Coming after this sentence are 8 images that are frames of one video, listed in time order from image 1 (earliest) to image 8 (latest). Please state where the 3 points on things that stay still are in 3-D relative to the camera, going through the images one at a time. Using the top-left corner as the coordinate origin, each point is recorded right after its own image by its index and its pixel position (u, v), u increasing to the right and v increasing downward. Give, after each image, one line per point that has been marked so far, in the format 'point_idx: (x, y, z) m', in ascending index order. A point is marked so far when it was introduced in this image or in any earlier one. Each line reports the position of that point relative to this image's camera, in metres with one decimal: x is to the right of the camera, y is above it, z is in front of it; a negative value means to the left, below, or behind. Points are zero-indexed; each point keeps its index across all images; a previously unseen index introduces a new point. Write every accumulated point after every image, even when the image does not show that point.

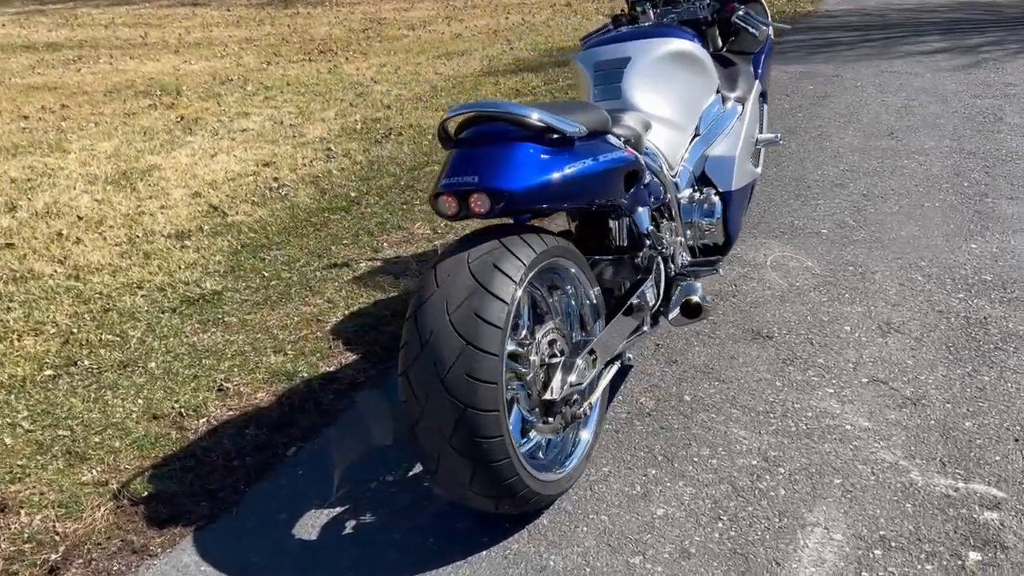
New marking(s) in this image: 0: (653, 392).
0: (+0.5, -0.4, +3.4) m
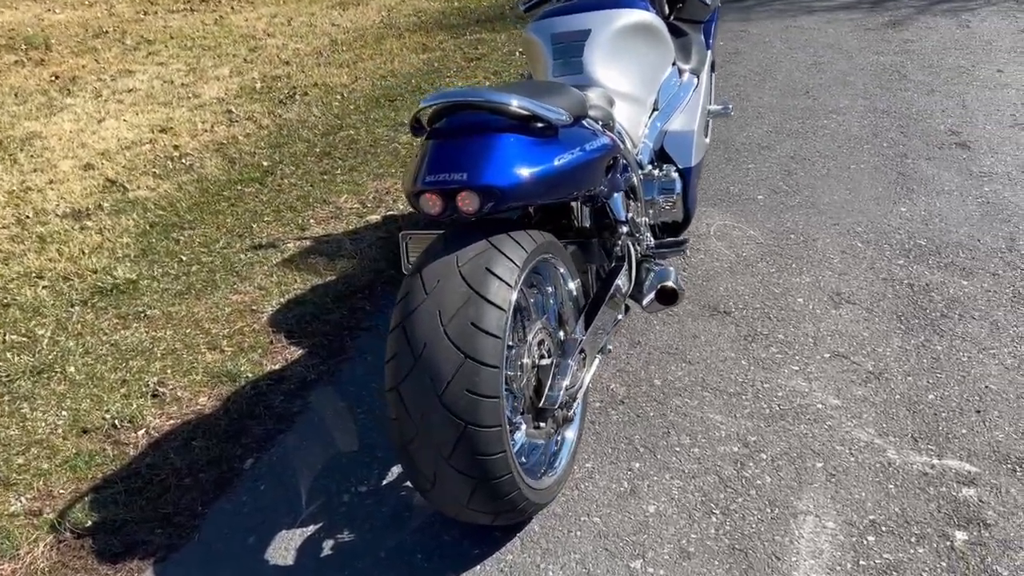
0: (+0.4, -0.3, +3.3) m
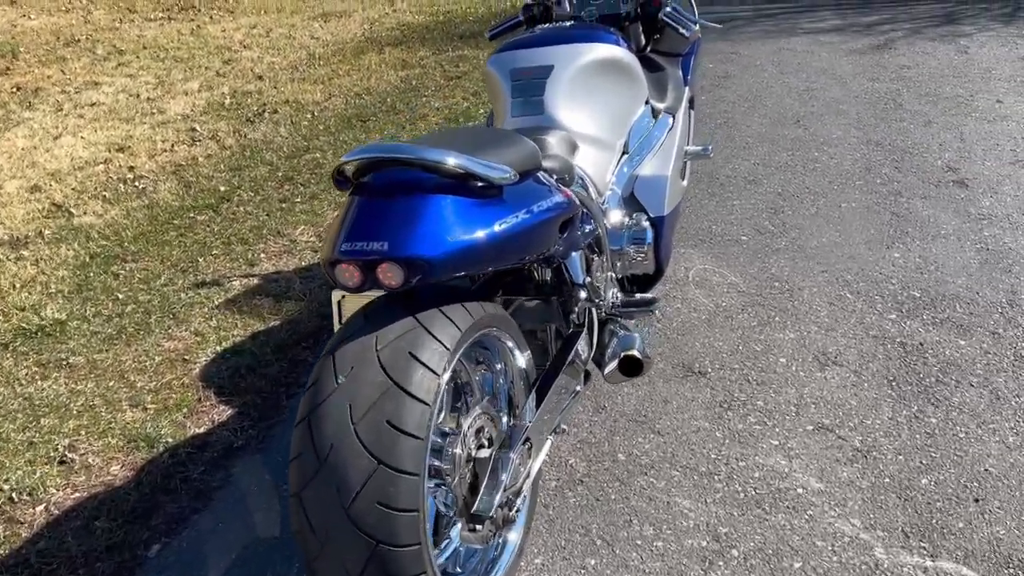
0: (+0.2, -0.6, +3.0) m
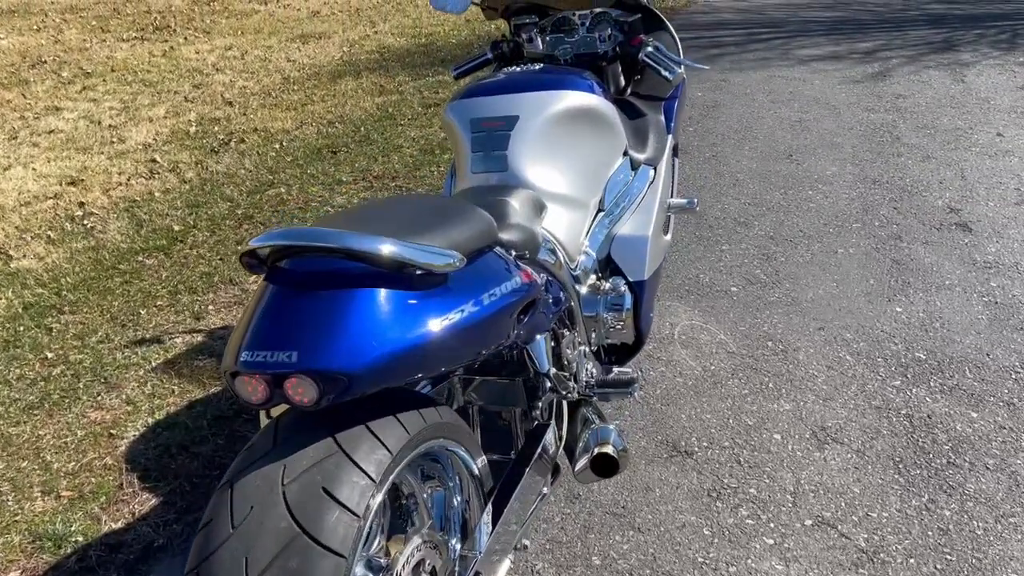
0: (+0.1, -0.8, +2.6) m
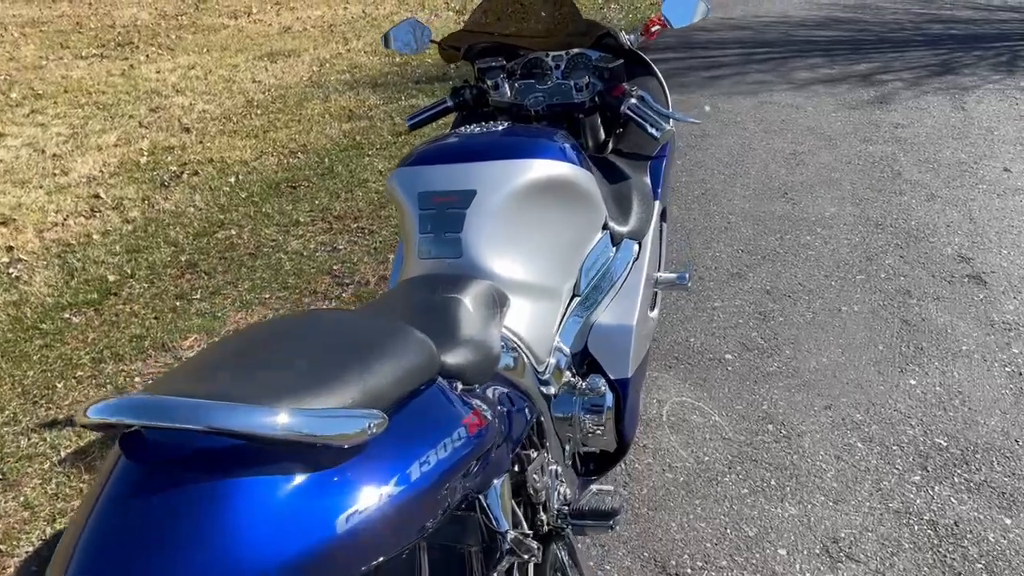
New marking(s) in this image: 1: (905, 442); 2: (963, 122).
0: (0.0, -1.1, +2.1) m
1: (+1.4, -0.6, +3.2) m
2: (+3.6, +1.3, +6.9) m
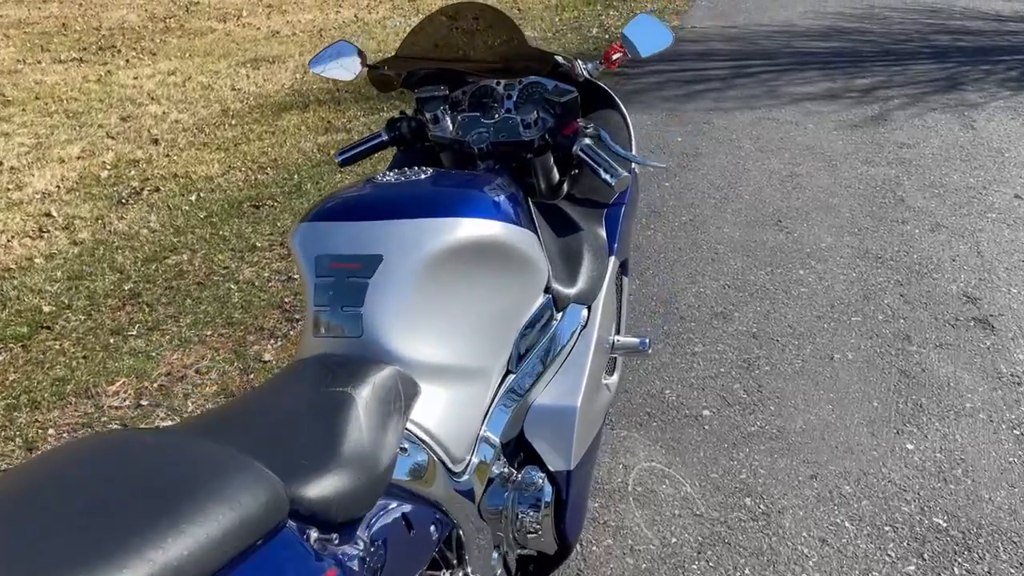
0: (-0.2, -1.2, +1.8) m
1: (+1.3, -0.8, +2.8) m
2: (+3.4, +1.1, +6.5) m
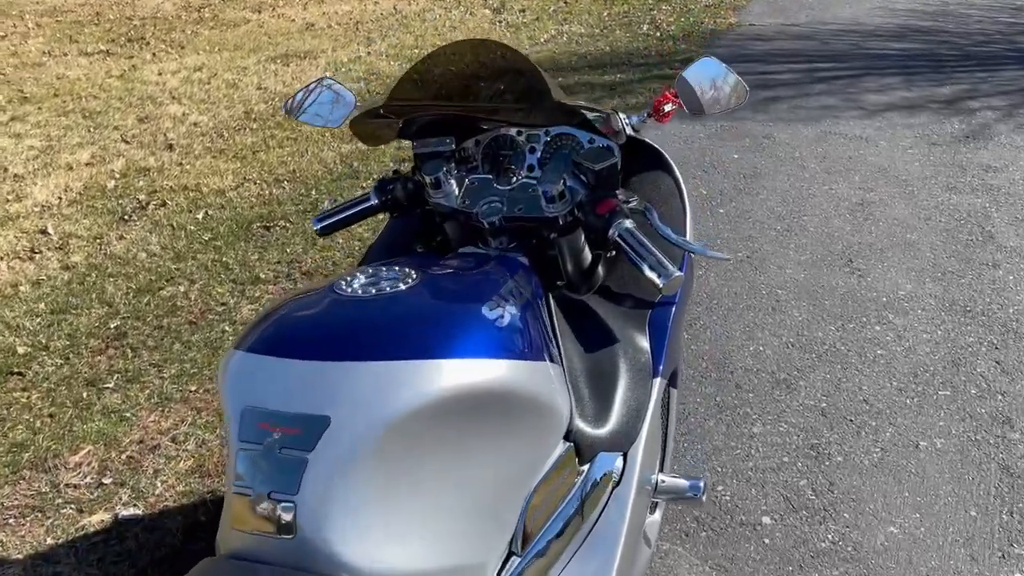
0: (-0.2, -1.5, +1.3) m
1: (+1.3, -1.0, +2.2) m
2: (+3.7, +0.8, +5.8) m
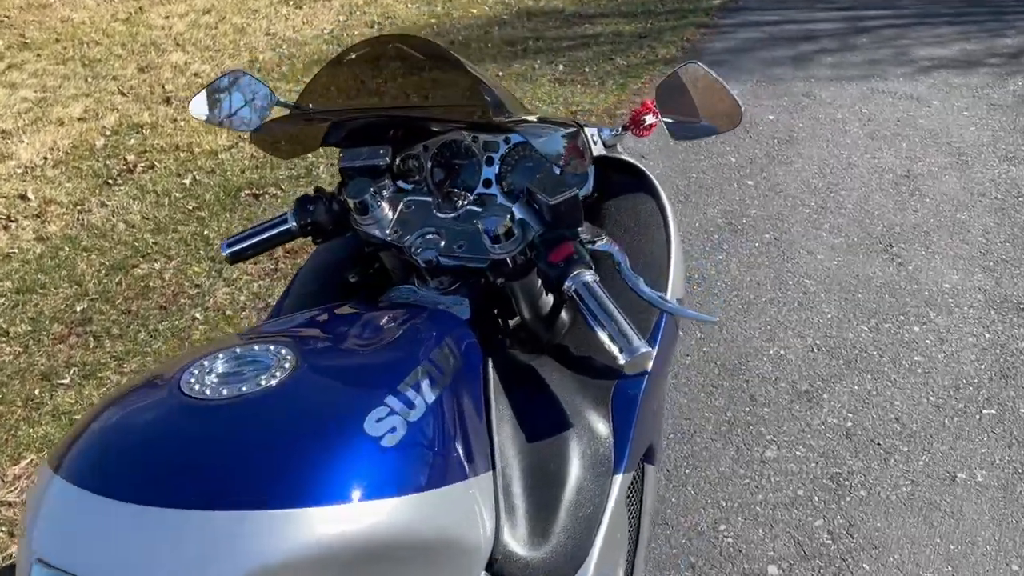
0: (-0.4, -1.6, +1.0) m
1: (+1.2, -1.1, +1.9) m
2: (+3.8, +0.9, +5.2) m
